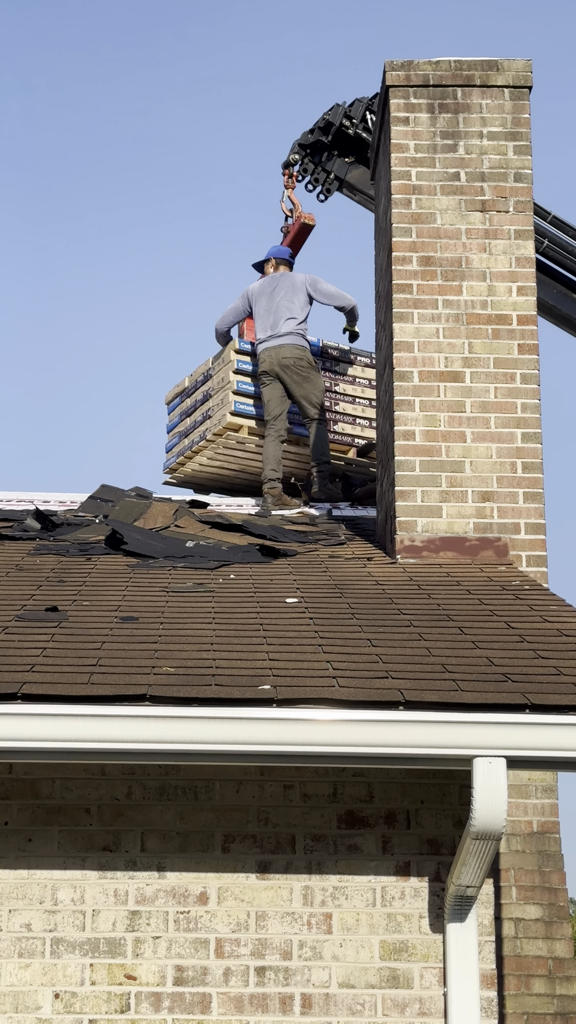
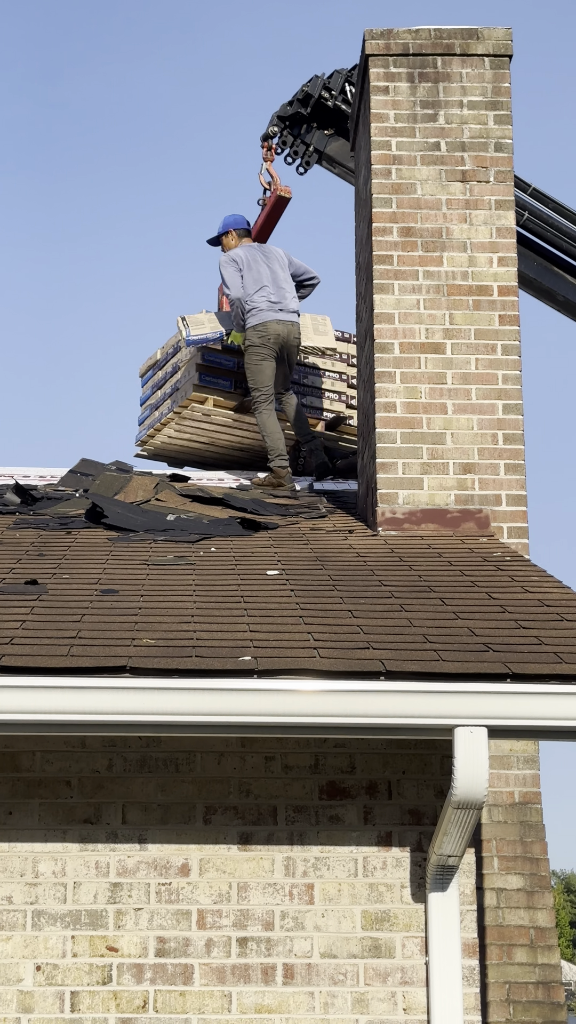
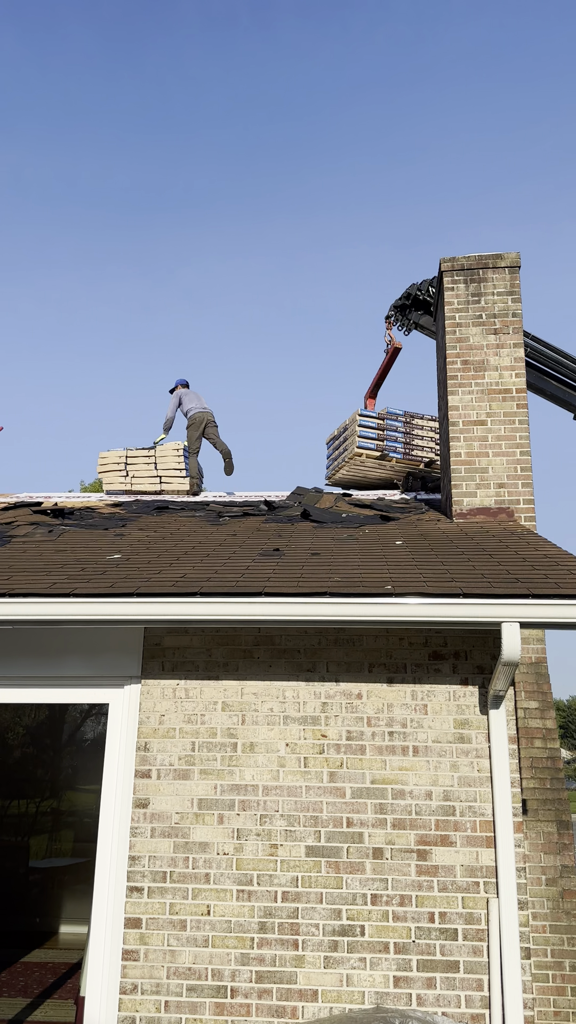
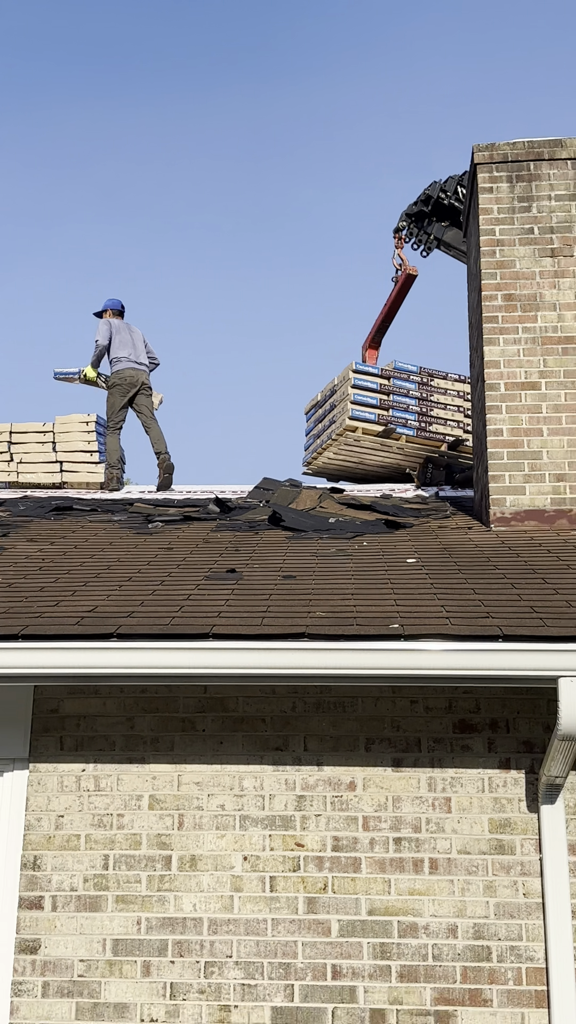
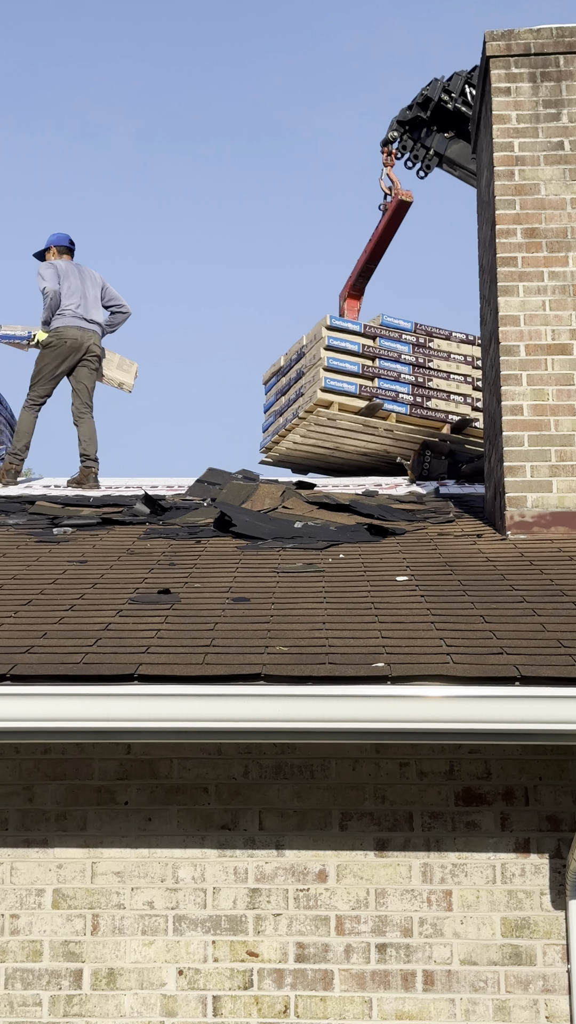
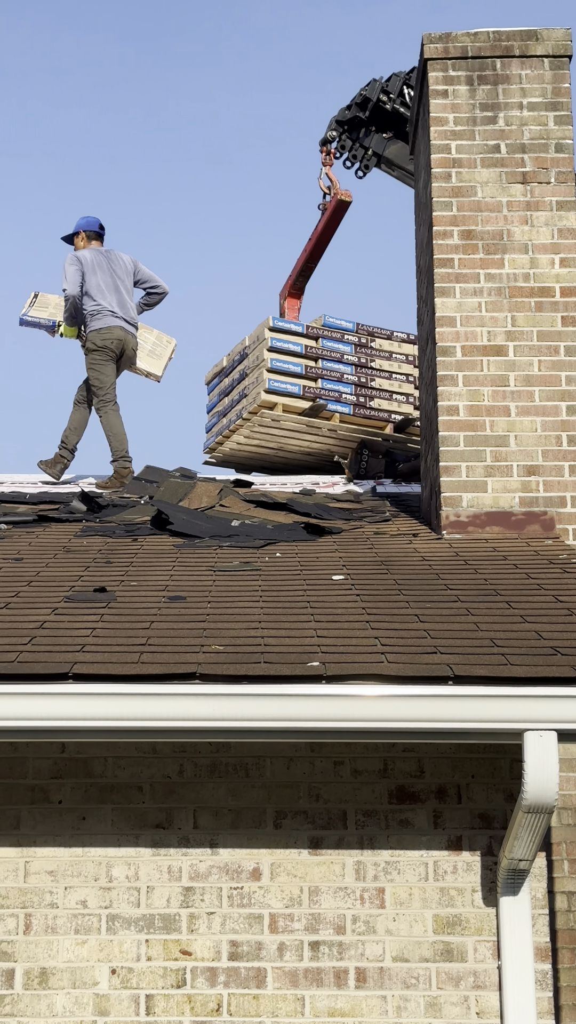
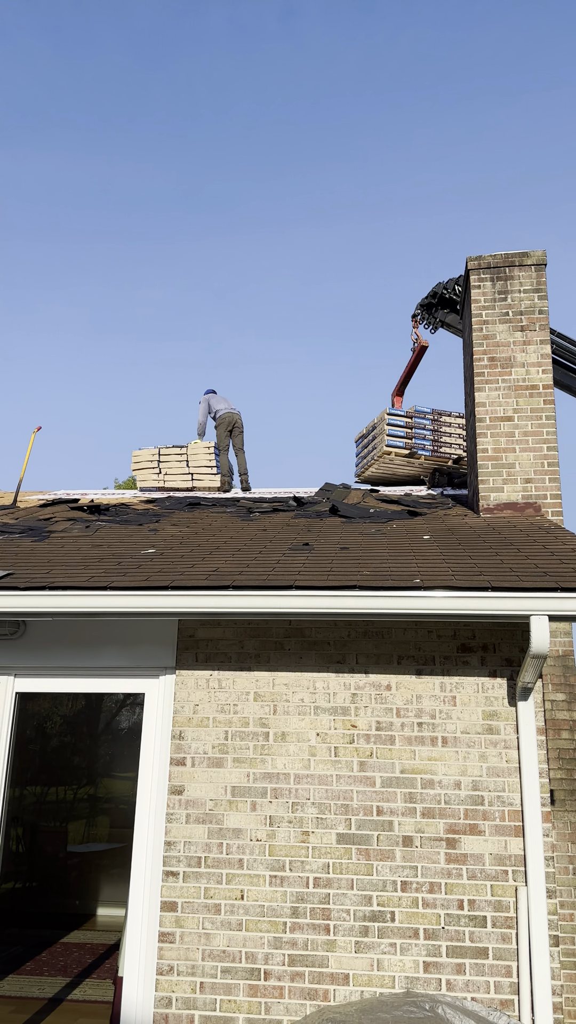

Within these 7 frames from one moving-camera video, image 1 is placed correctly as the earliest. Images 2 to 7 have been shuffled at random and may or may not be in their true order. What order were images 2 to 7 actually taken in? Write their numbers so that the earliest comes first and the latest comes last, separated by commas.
2, 6, 5, 4, 3, 7
